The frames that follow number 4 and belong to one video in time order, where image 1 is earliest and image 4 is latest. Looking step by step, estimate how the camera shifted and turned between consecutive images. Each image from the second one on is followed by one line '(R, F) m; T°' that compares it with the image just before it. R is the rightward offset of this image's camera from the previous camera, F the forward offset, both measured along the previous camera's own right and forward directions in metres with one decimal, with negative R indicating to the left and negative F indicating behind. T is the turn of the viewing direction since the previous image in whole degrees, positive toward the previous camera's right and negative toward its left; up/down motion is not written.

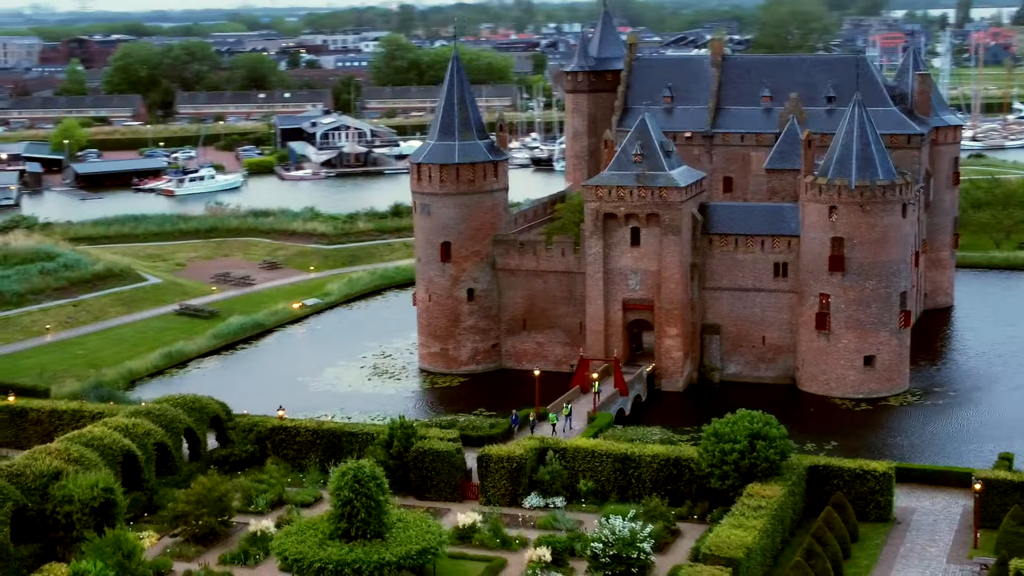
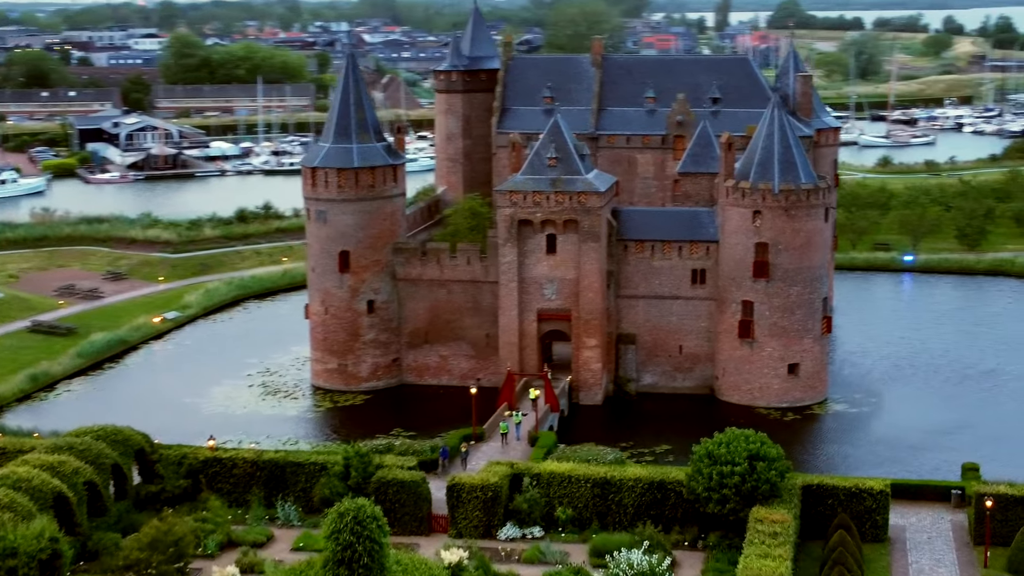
(-5.0, +3.2) m; +9°
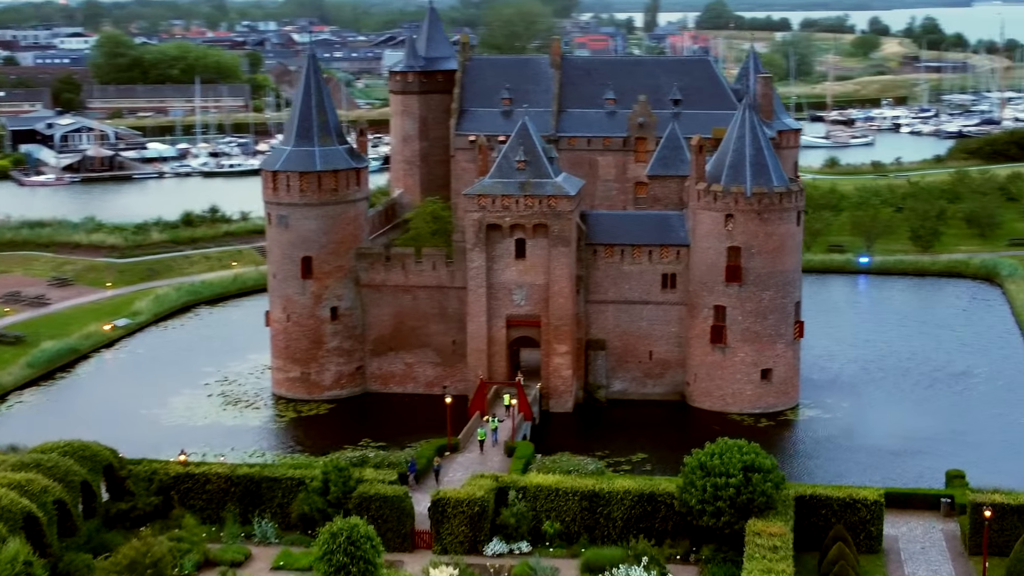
(-1.3, +1.1) m; +3°
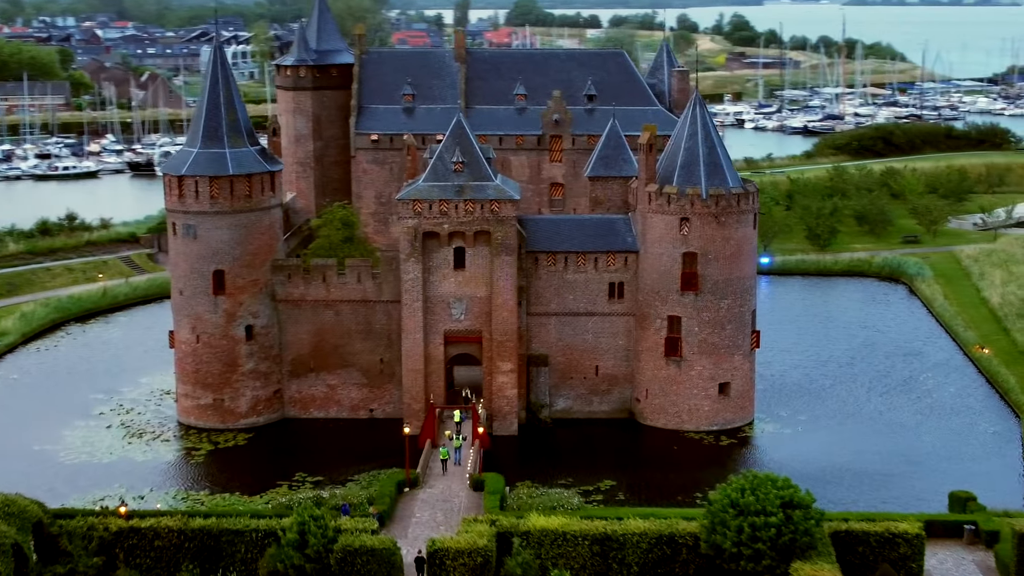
(-3.9, +4.5) m; +7°
